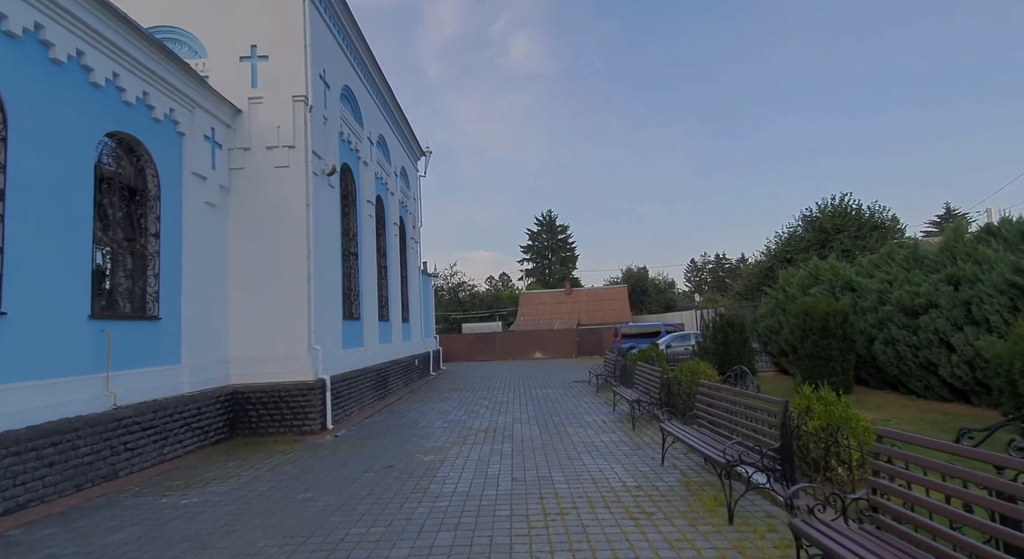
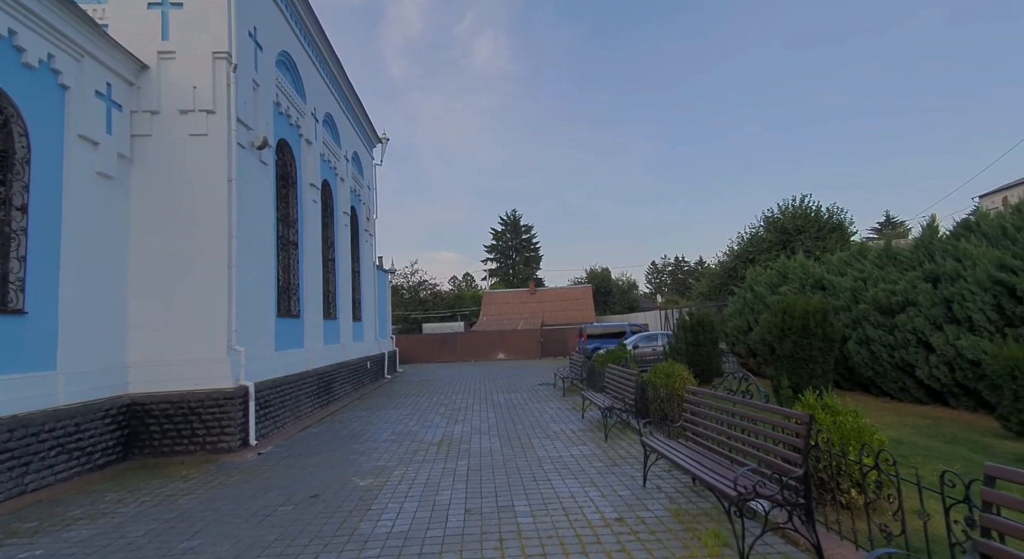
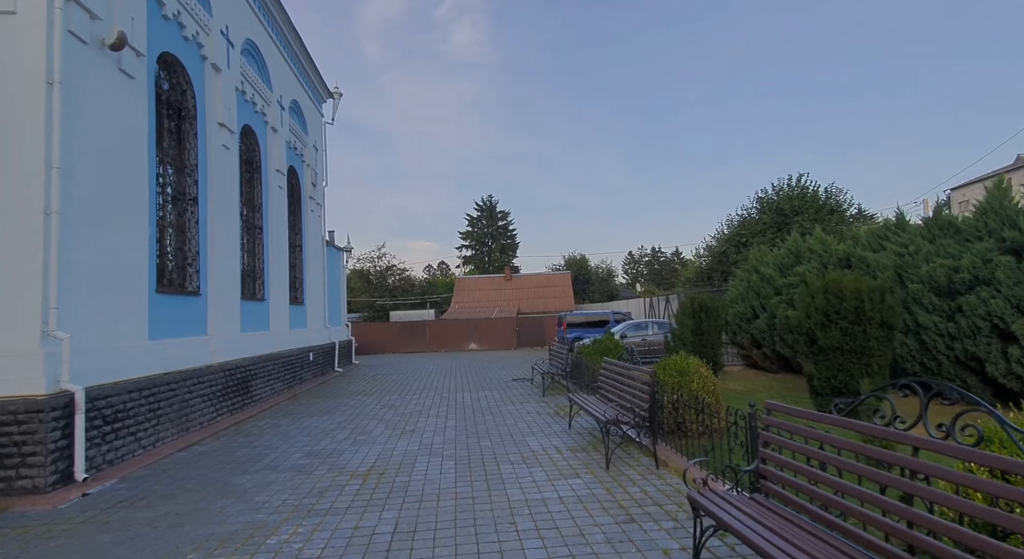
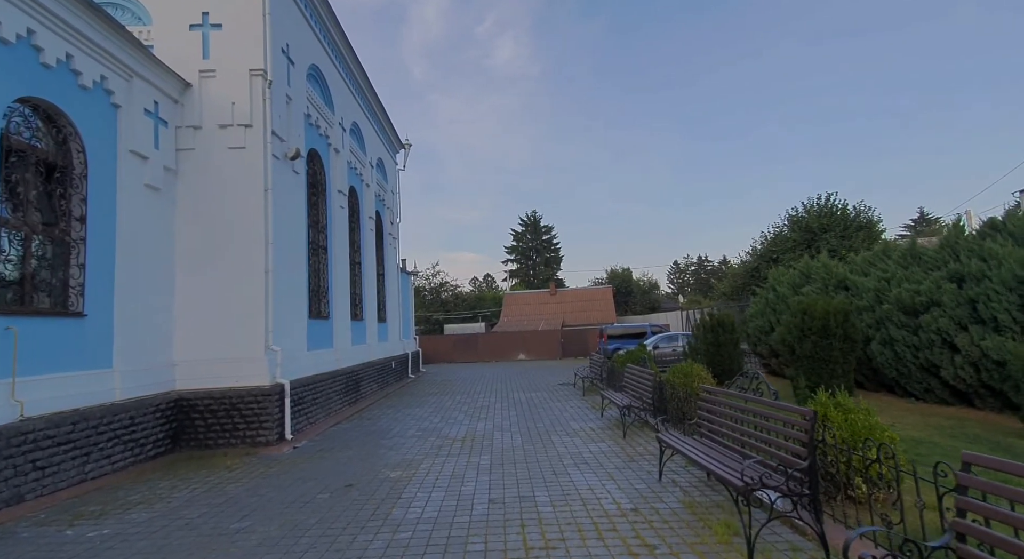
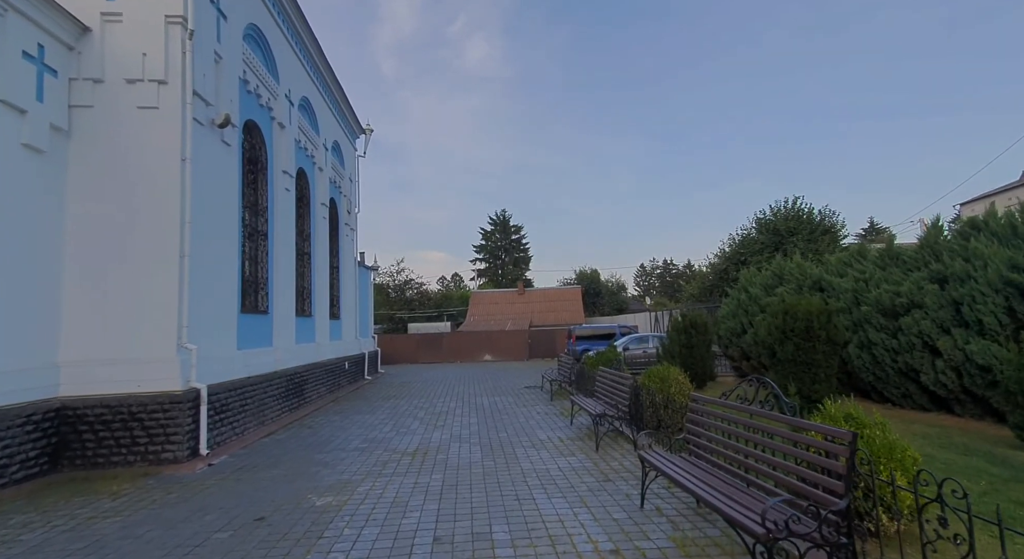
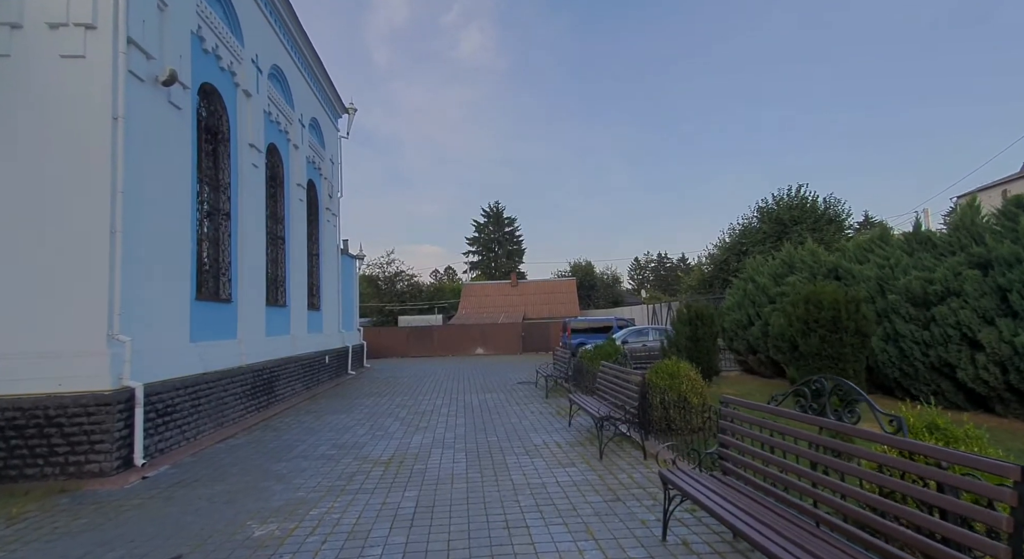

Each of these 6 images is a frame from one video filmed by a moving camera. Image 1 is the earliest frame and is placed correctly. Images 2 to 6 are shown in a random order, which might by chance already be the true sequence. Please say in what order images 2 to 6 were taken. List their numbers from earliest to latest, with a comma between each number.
4, 2, 5, 6, 3
